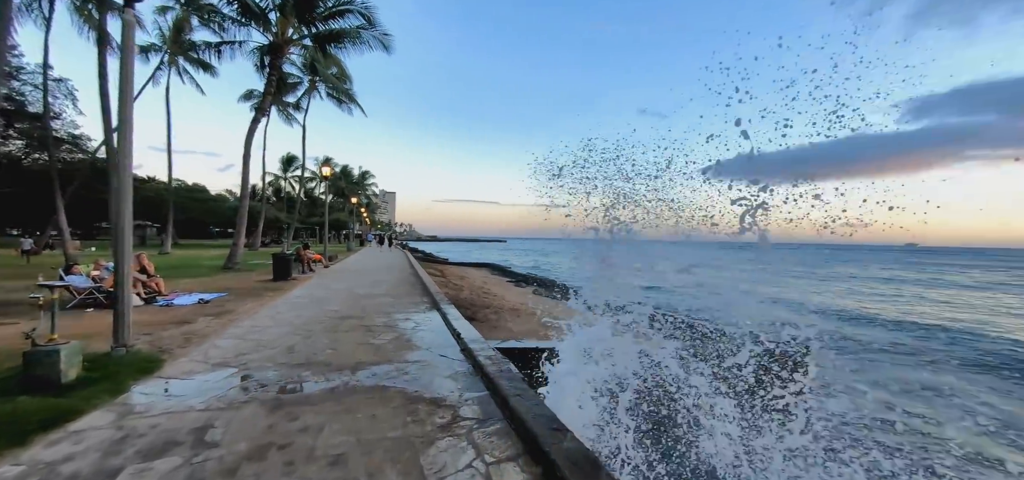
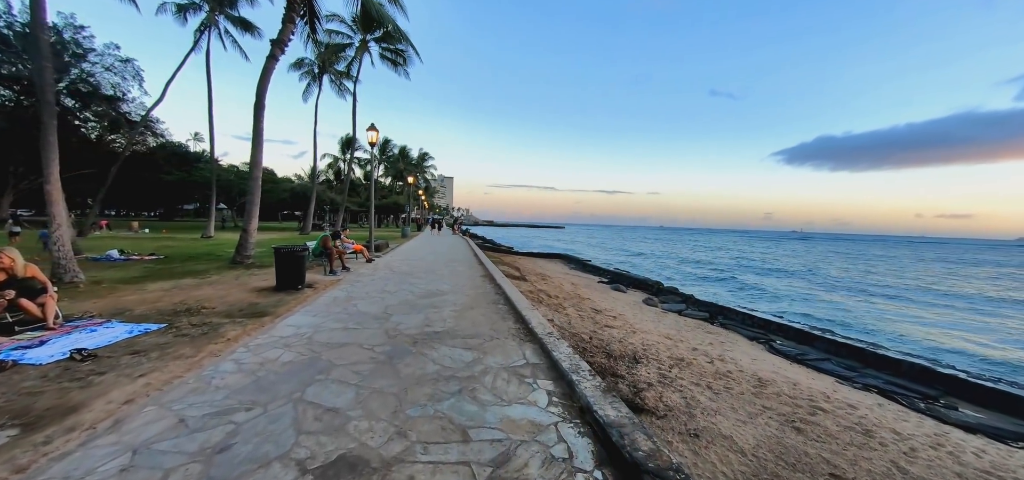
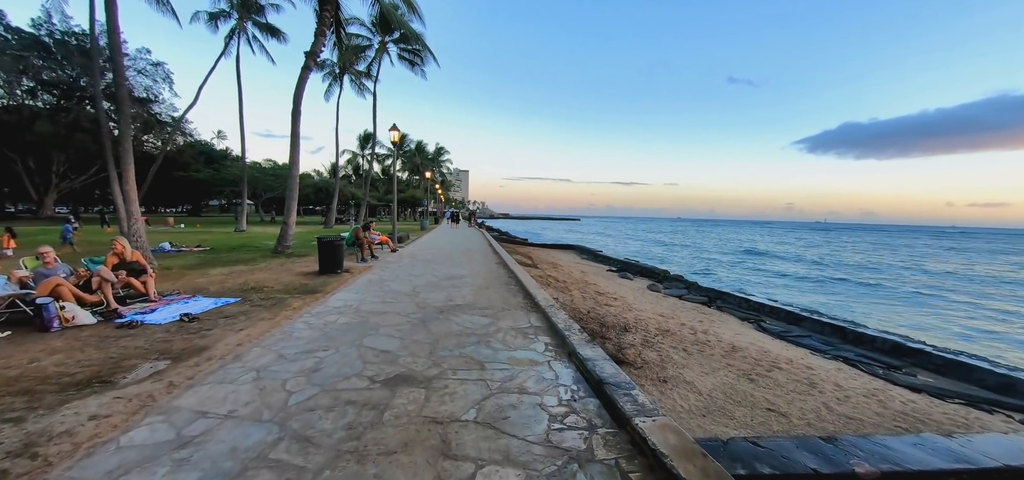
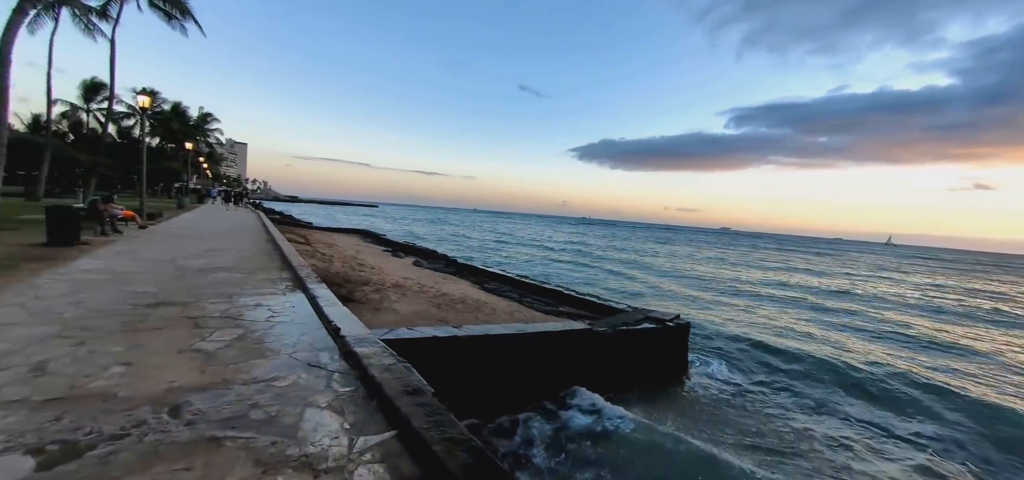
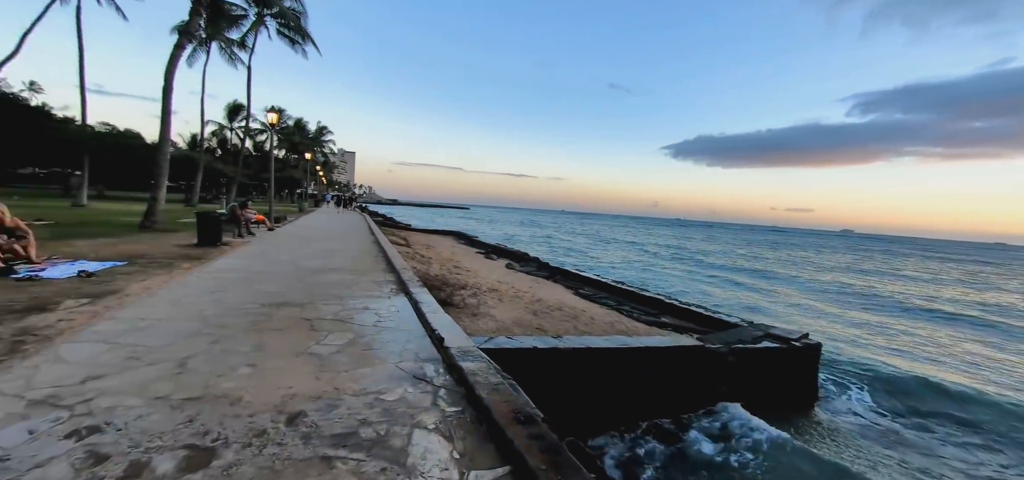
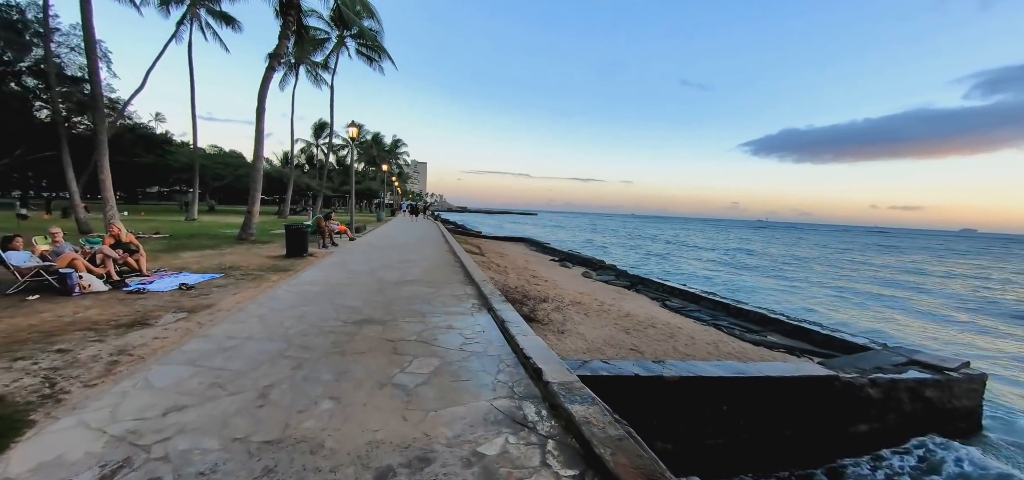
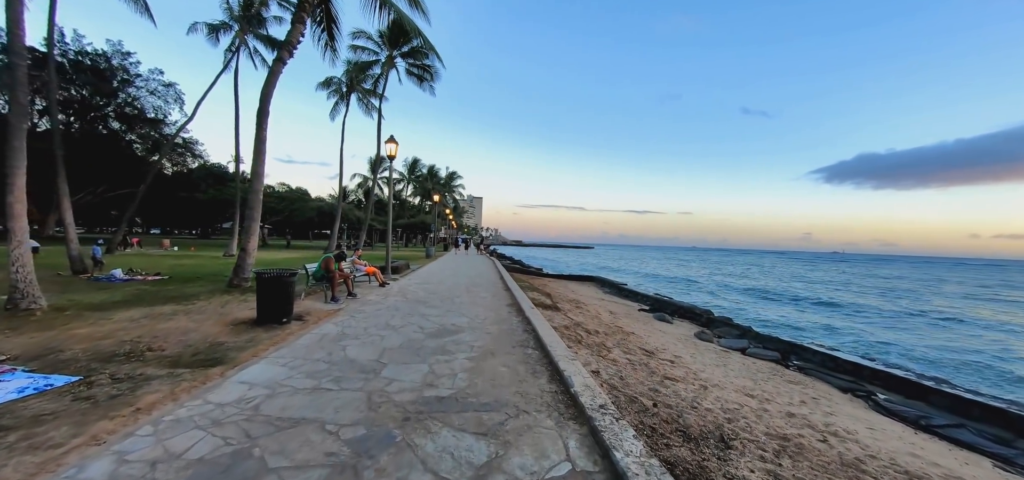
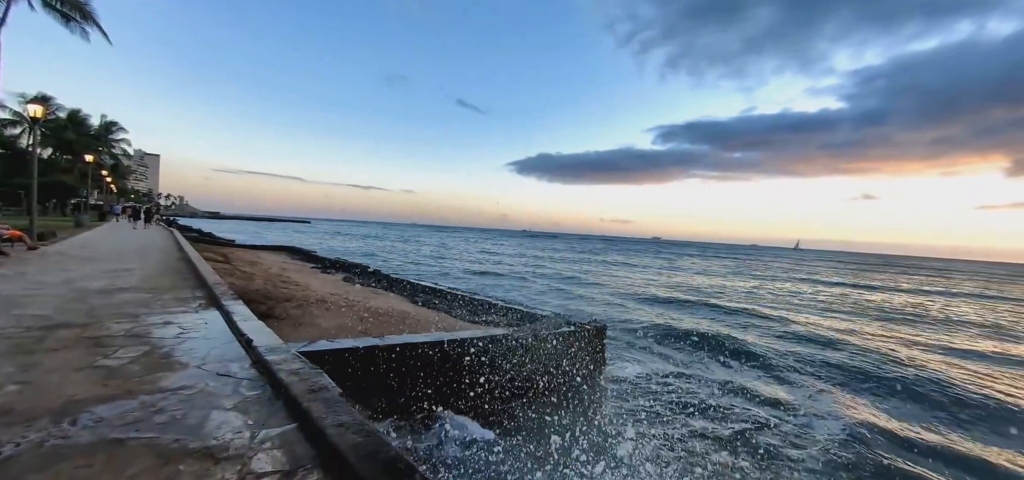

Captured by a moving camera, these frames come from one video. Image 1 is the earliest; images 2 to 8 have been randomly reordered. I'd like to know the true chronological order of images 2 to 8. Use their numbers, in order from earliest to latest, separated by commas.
8, 4, 5, 6, 3, 2, 7
